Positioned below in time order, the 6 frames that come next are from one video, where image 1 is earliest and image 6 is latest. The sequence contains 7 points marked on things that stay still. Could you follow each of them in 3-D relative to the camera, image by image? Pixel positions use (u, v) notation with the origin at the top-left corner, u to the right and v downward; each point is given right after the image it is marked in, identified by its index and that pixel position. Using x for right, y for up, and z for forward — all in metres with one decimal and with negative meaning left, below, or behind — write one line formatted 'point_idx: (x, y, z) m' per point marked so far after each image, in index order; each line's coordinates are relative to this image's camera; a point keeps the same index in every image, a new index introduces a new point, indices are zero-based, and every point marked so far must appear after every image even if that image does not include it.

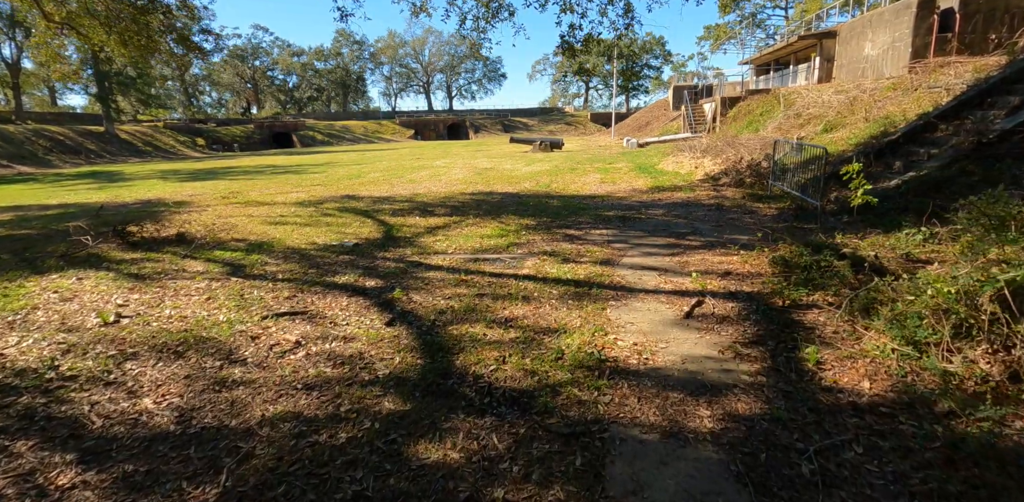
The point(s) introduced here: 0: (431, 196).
0: (-1.8, +1.2, +12.6) m
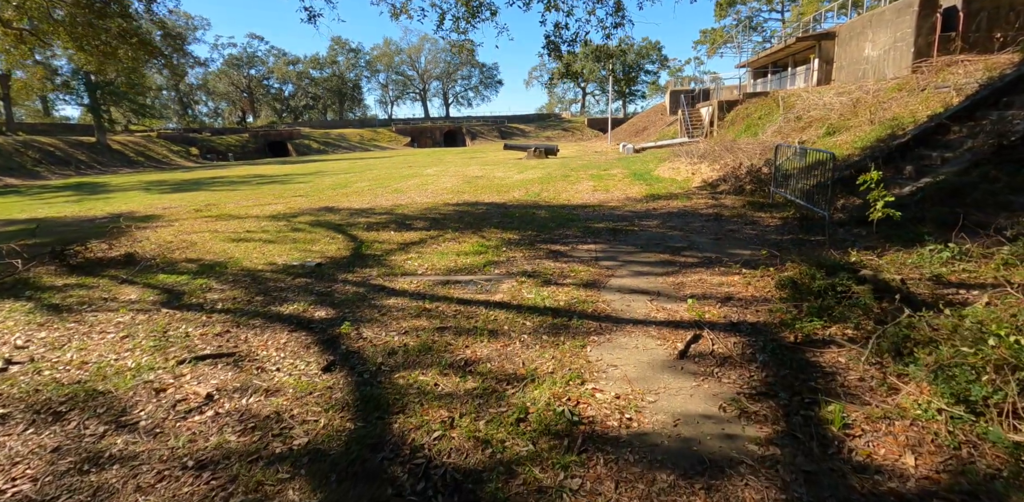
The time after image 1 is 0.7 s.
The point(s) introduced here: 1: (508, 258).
0: (-2.1, +0.9, +11.9) m
1: (0.0, -0.1, +6.9) m
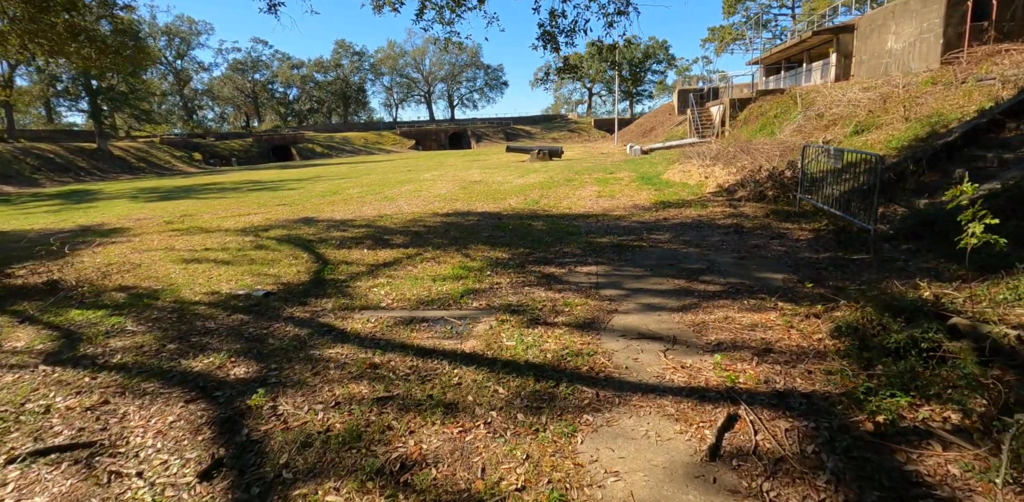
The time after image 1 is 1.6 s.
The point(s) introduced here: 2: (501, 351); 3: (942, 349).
0: (-2.2, +0.7, +10.8) m
1: (-0.2, -0.3, +5.8) m
2: (-0.1, -0.7, +4.0) m
3: (+2.3, -0.5, +3.0) m
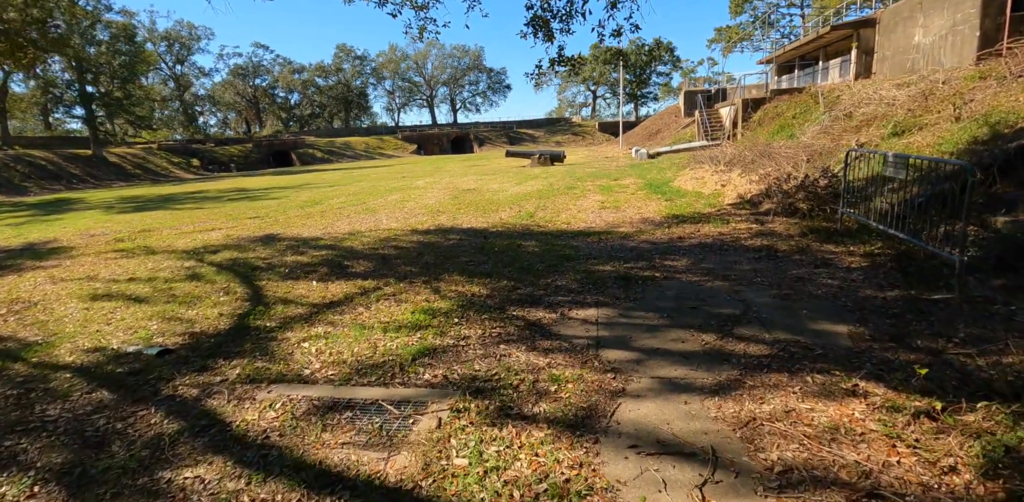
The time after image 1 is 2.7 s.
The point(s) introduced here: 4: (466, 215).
0: (-2.4, +0.3, +9.4) m
1: (-0.4, -0.7, +4.4) m
2: (-0.3, -1.0, +2.5) m
3: (+2.1, -0.8, +1.6) m
4: (-0.9, +0.7, +11.2) m
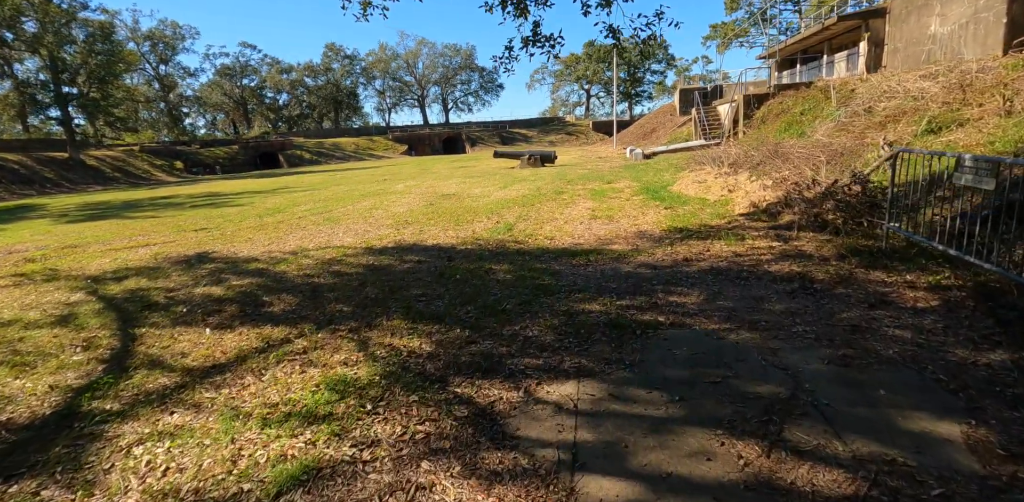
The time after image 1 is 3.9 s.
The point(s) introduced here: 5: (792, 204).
0: (-2.7, 0.0, +7.9) m
1: (-0.8, -1.0, +2.9) m
2: (-0.6, -1.3, +1.0) m
3: (+1.8, -1.1, +0.1) m
4: (-1.3, +0.4, +9.7) m
5: (+3.9, +0.6, +7.8) m
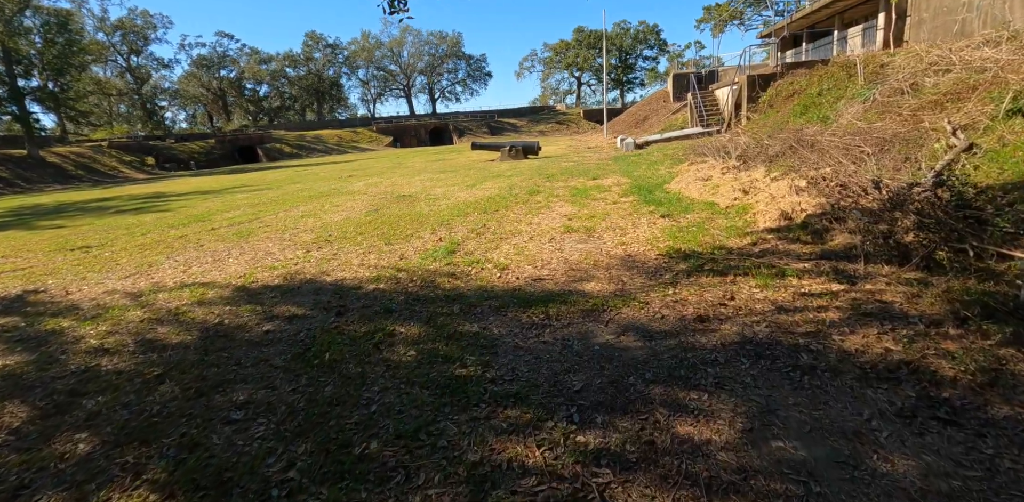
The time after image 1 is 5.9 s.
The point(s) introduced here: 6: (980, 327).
0: (-3.4, -0.5, +5.5) m
1: (-1.4, -1.5, +0.5) m
2: (-1.2, -1.8, -1.3) m
3: (+1.2, -1.6, -2.2) m
4: (-2.0, 0.0, +7.3) m
5: (+3.2, +0.3, +5.4) m
6: (+2.8, -0.4, +3.3) m
